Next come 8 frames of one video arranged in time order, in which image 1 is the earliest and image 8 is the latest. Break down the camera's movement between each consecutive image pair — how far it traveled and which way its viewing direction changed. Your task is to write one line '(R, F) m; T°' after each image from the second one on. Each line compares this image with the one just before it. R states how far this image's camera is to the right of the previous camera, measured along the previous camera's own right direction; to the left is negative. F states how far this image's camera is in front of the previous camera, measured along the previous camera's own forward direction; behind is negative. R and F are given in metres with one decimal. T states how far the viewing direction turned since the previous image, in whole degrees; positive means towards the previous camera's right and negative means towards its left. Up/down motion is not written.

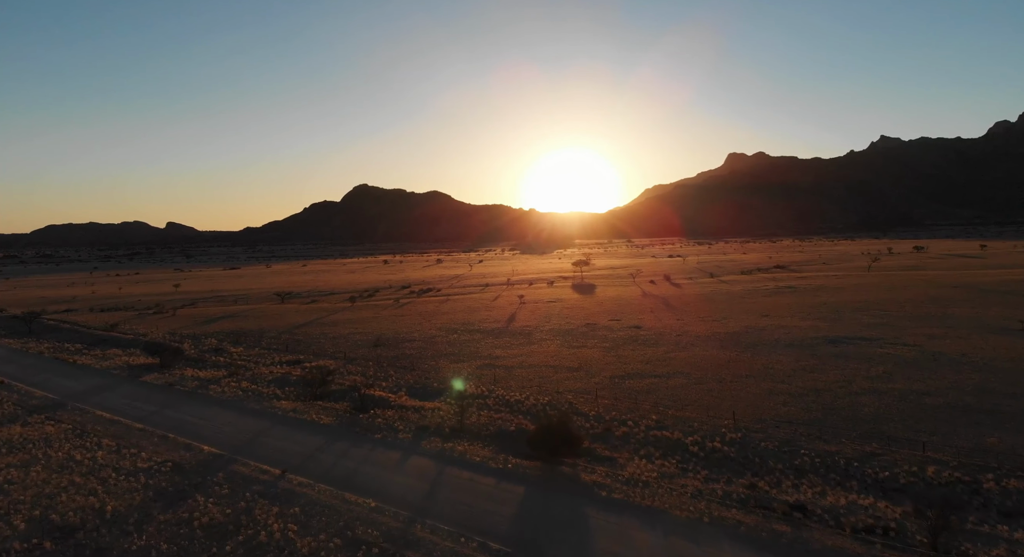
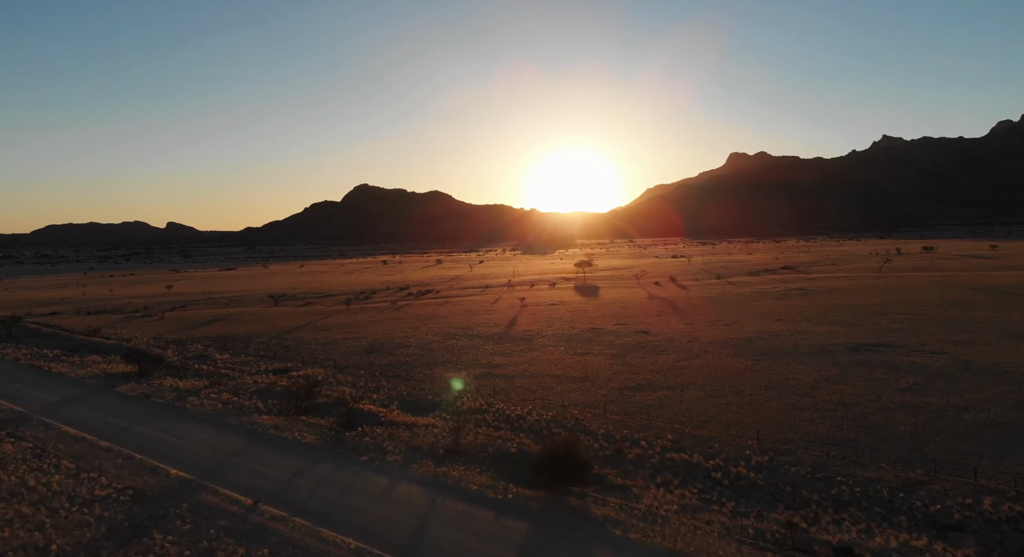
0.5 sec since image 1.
(0.0, +1.3) m; 0°
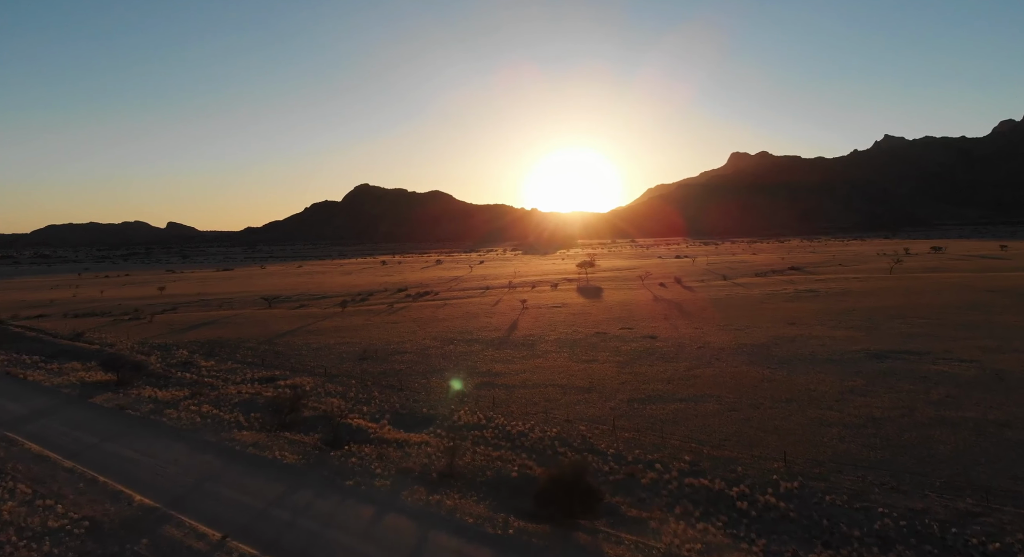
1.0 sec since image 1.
(0.0, +1.2) m; 0°
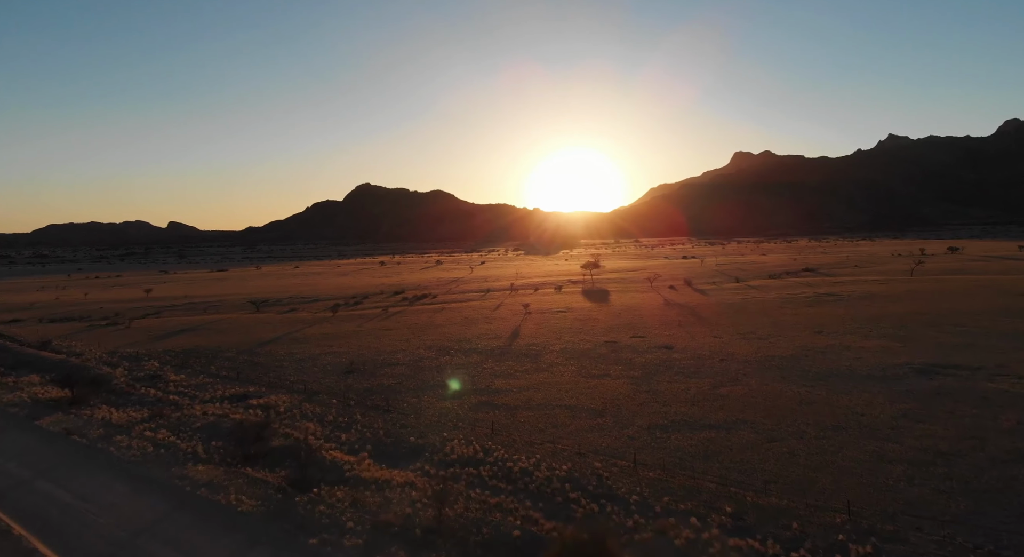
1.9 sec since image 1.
(0.0, +2.1) m; 0°
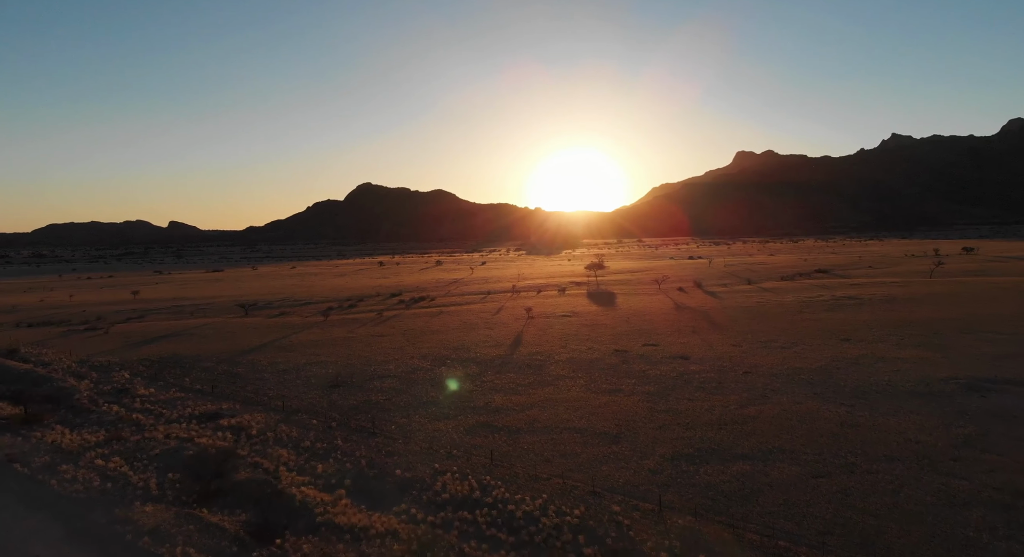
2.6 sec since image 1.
(0.0, +1.8) m; 0°
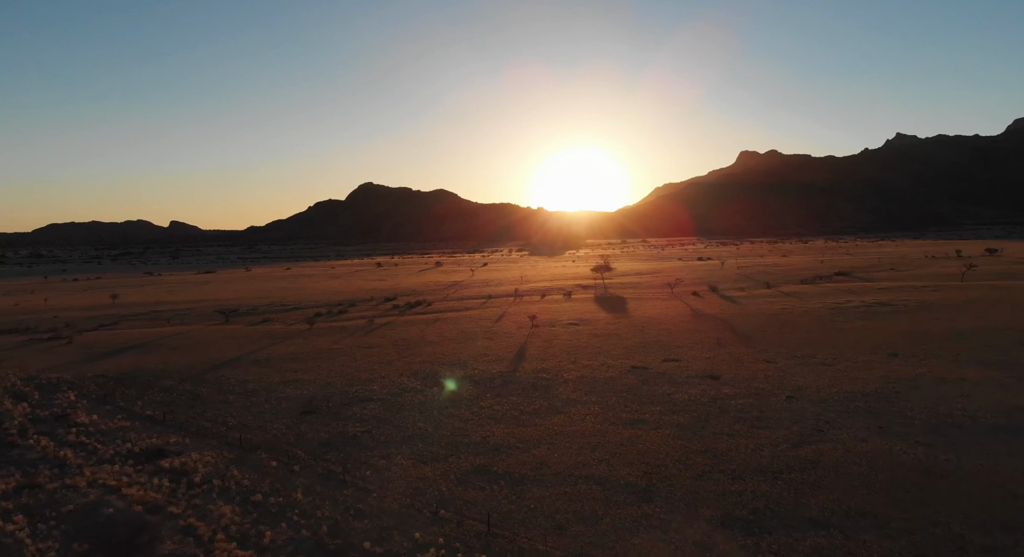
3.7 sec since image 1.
(0.0, +2.6) m; 0°
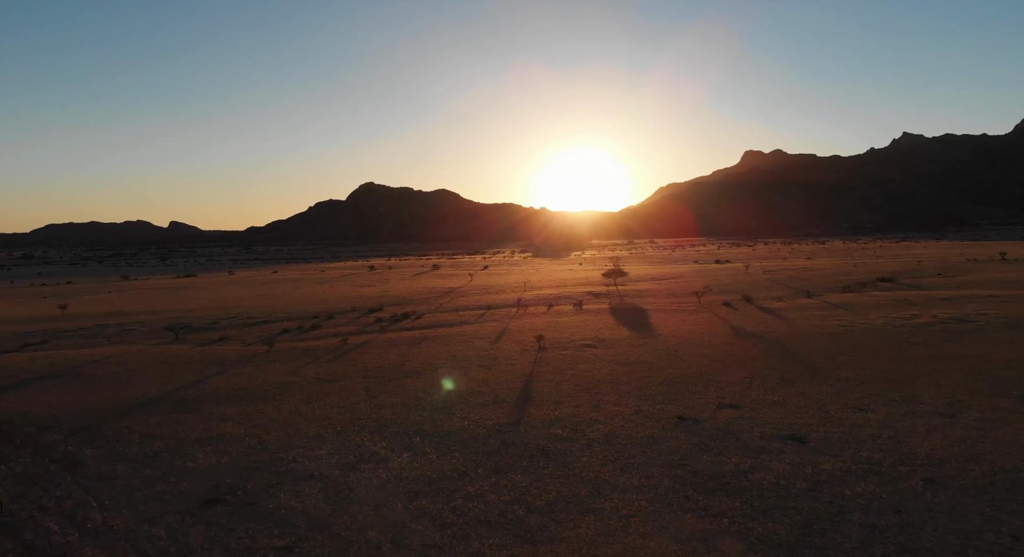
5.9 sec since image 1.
(0.0, +5.0) m; 0°
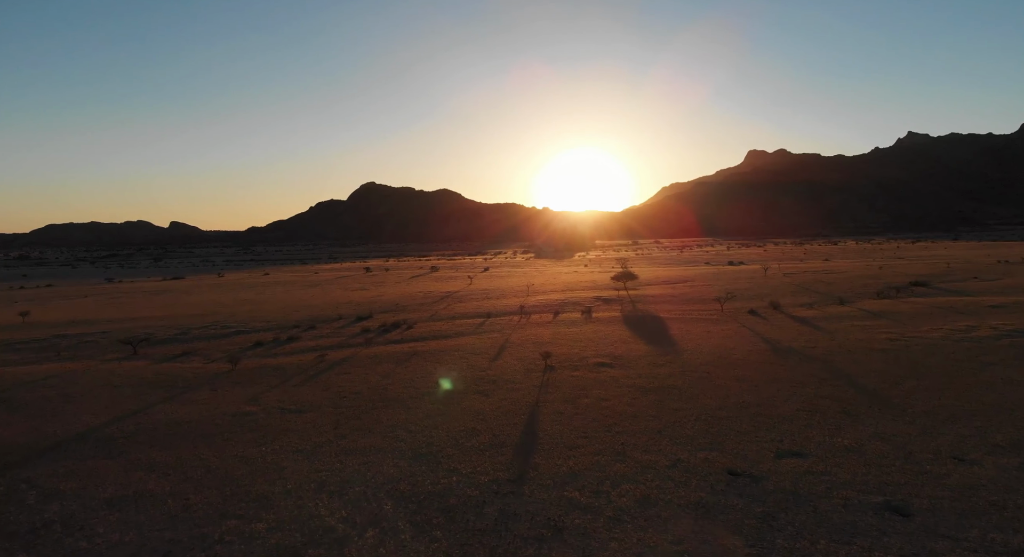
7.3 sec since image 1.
(0.0, +3.1) m; 0°
